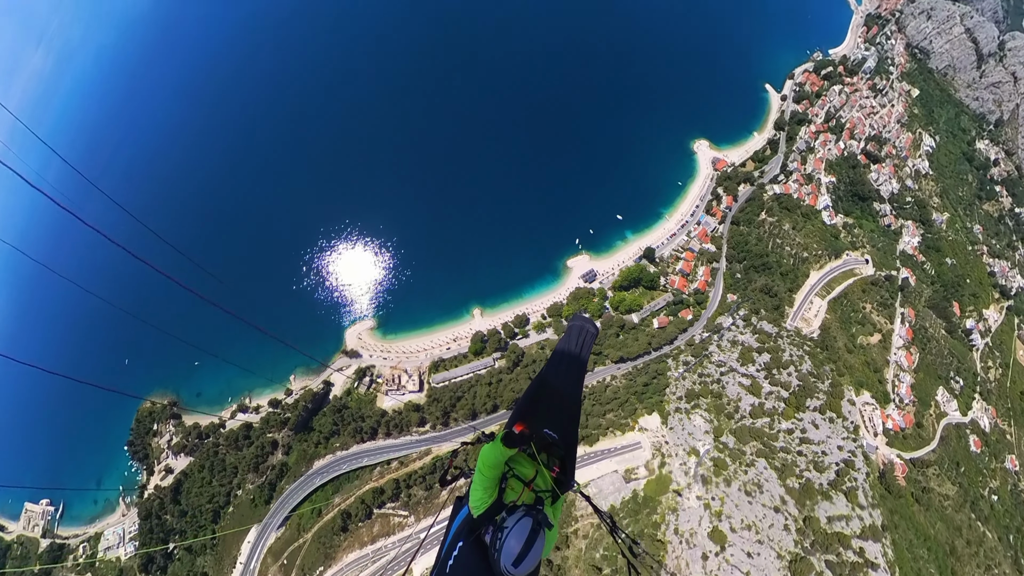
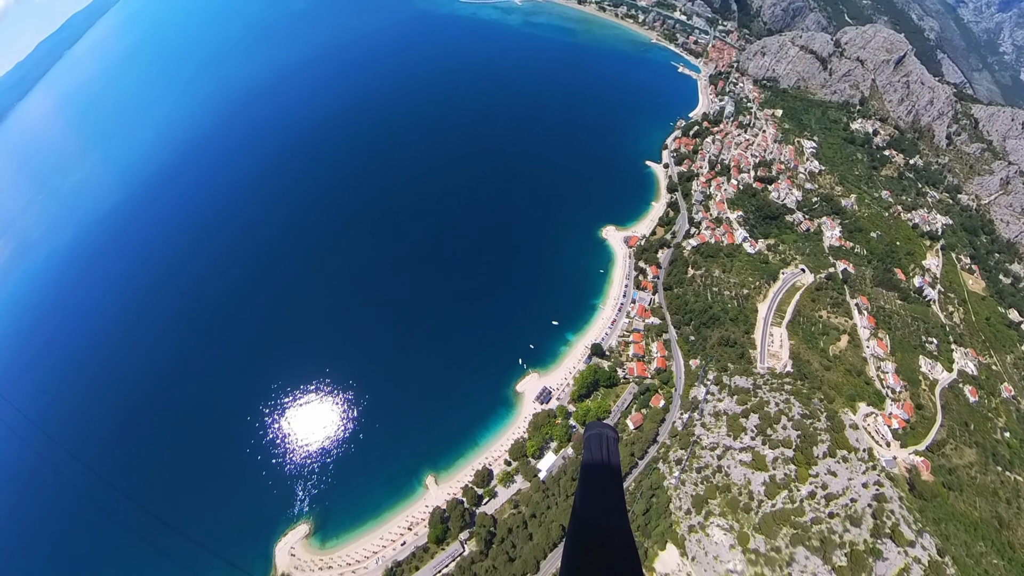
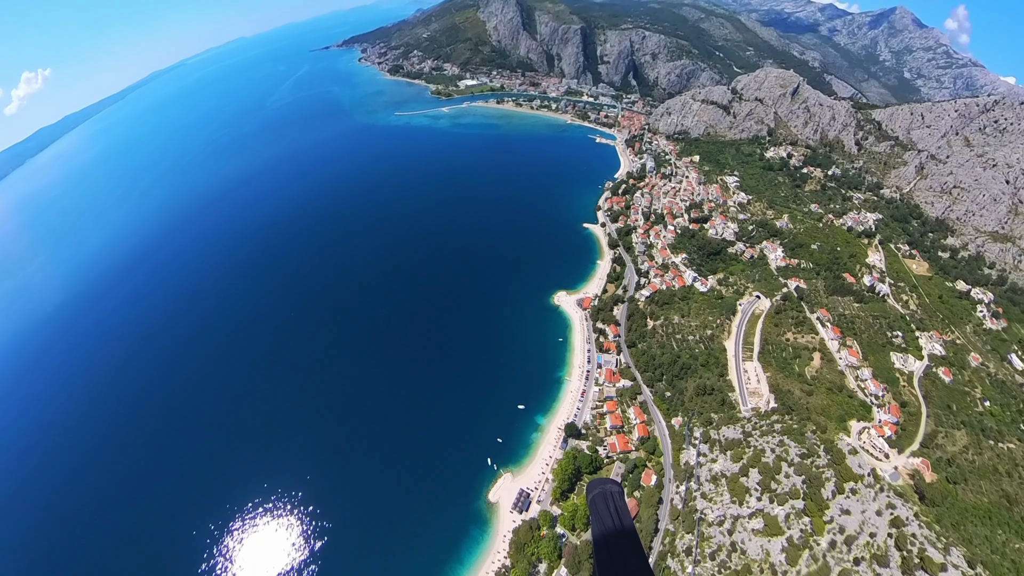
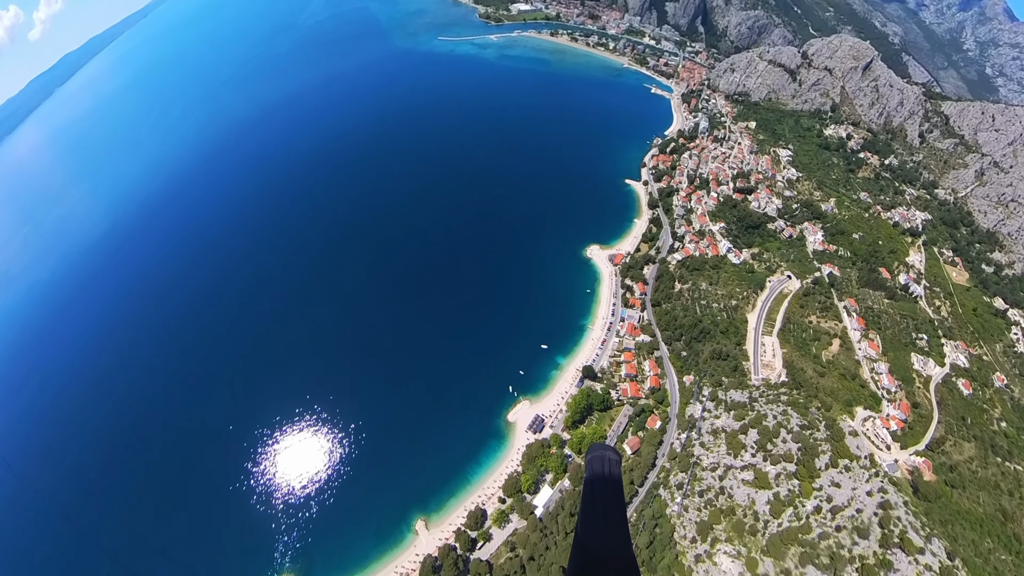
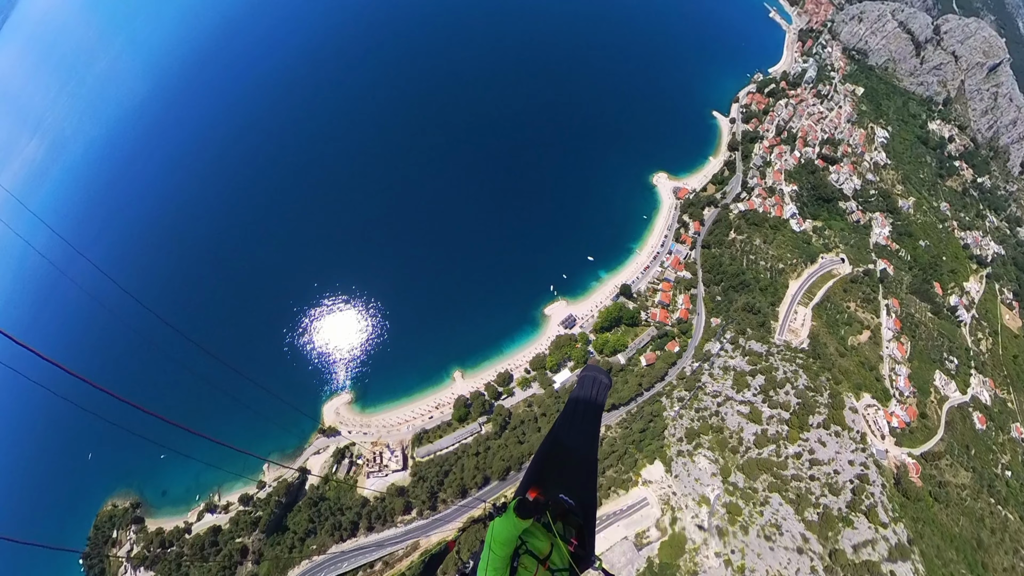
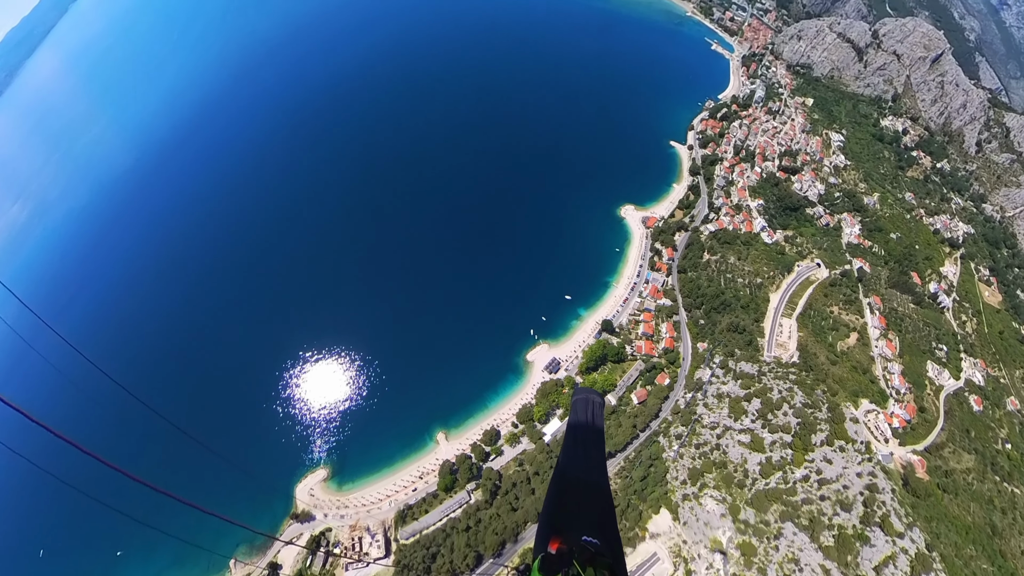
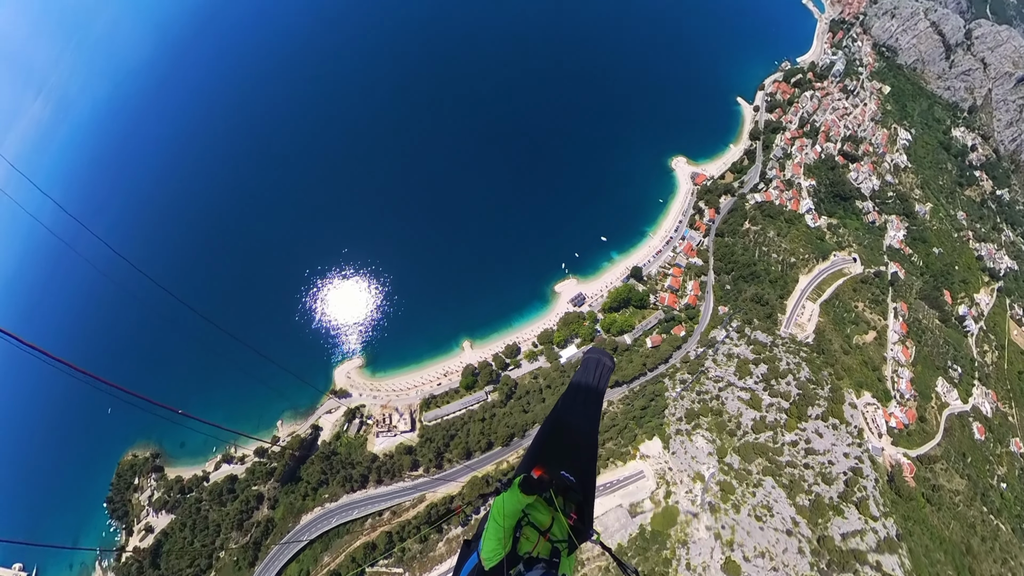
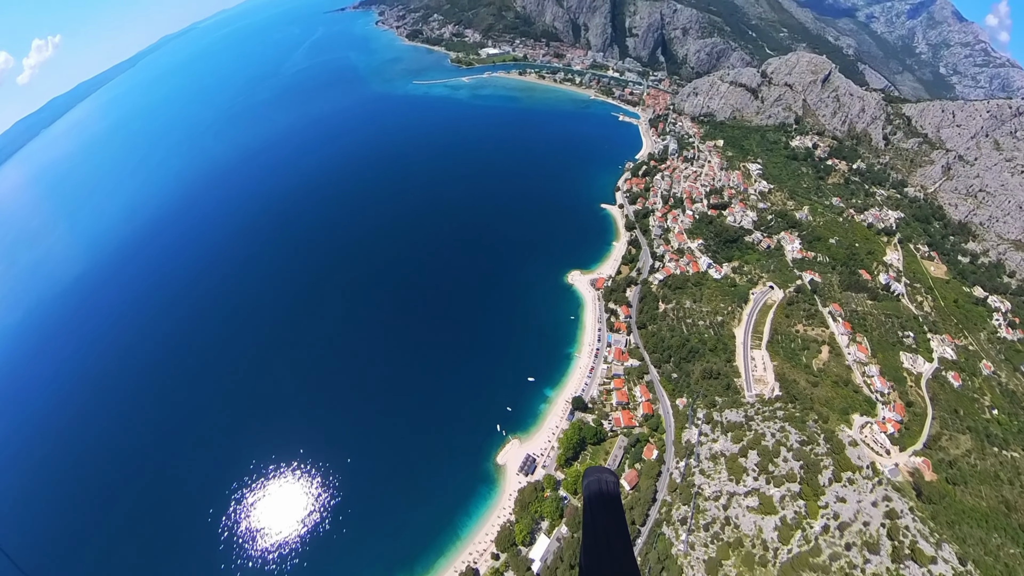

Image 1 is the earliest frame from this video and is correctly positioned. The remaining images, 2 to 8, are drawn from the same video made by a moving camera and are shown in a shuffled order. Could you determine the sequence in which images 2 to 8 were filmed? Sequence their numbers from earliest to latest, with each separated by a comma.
7, 5, 6, 2, 4, 8, 3
